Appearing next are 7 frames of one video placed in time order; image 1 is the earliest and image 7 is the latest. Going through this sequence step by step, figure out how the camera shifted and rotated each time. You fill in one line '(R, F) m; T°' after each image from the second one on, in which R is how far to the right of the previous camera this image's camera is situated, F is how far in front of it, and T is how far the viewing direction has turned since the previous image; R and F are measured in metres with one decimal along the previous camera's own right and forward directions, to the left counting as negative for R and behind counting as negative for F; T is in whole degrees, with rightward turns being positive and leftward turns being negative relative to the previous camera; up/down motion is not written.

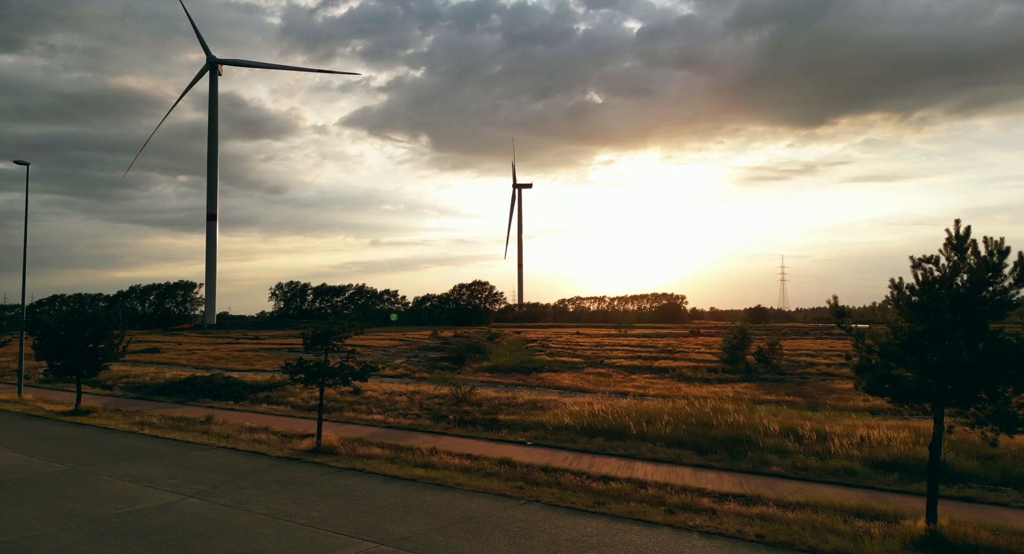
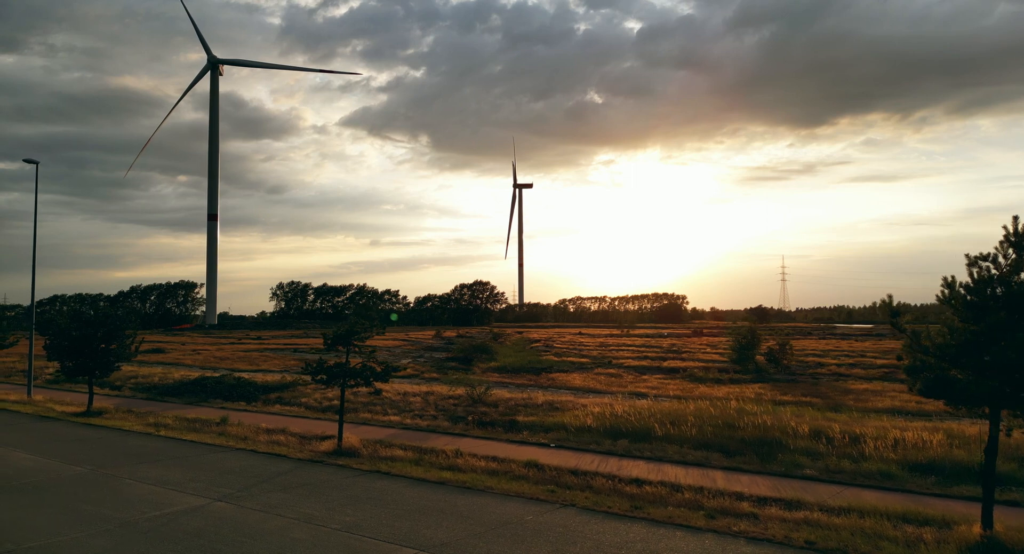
(-0.5, +0.2) m; 0°
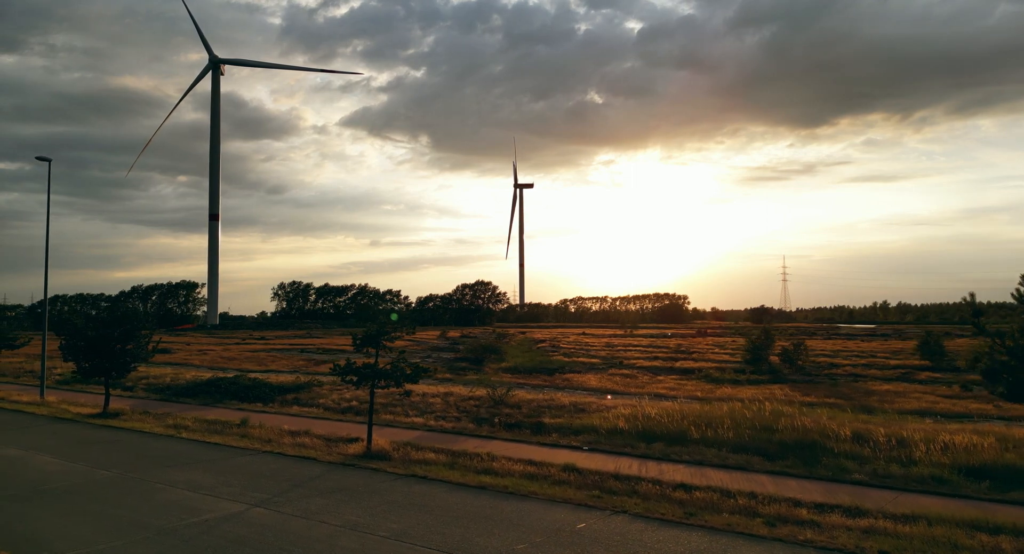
(-0.7, +0.3) m; 0°
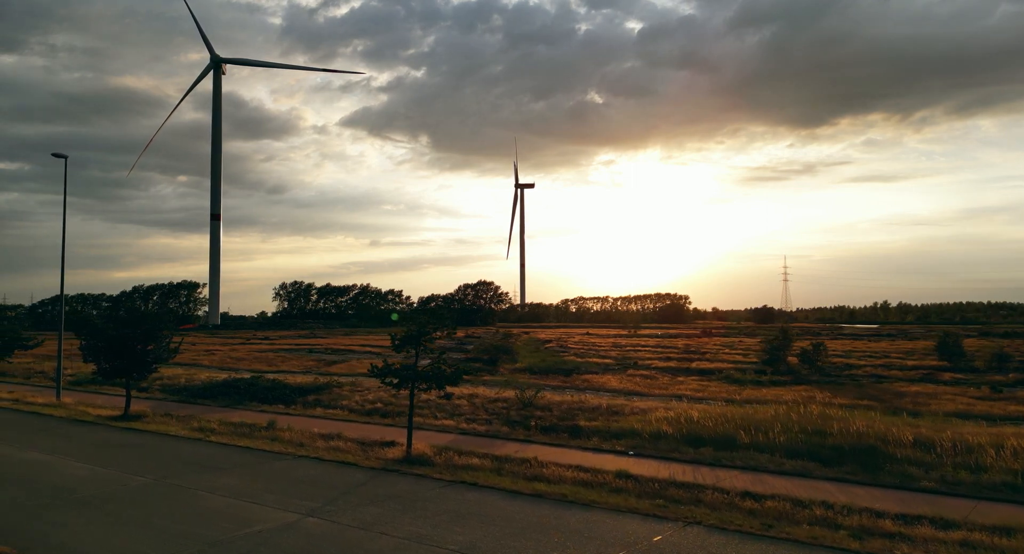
(-0.9, +0.5) m; 0°
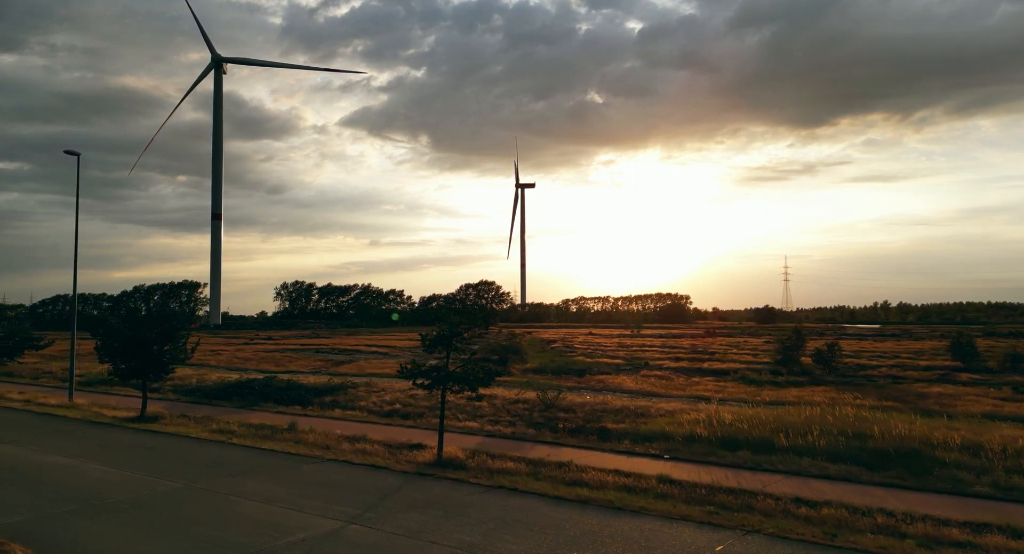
(-0.7, +0.3) m; 0°
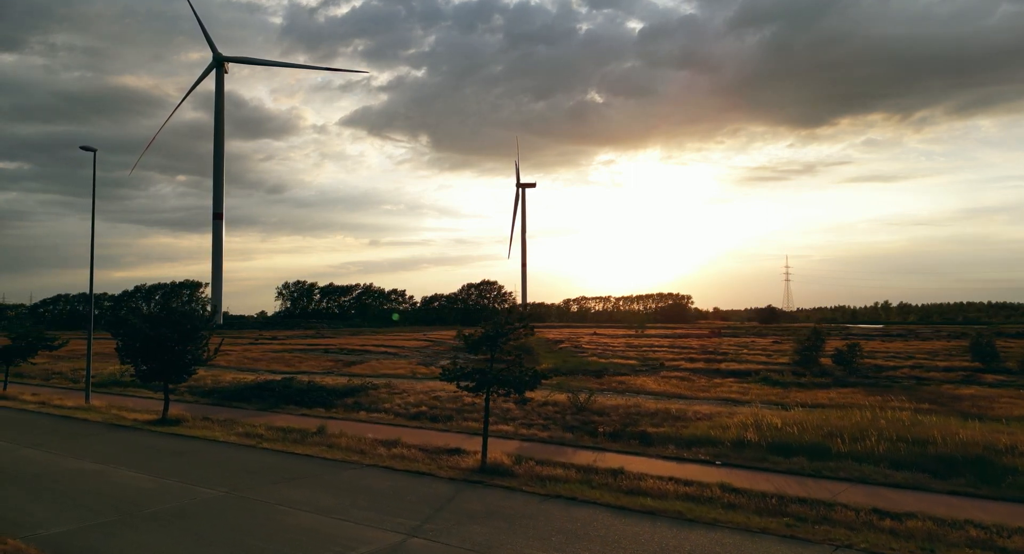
(-0.9, +0.5) m; 0°
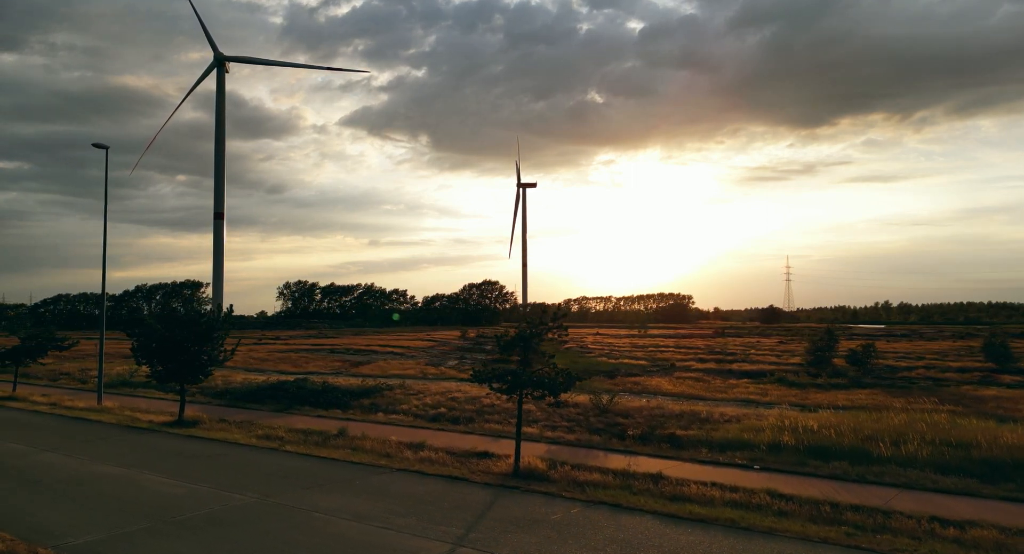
(-0.6, +0.3) m; 0°
